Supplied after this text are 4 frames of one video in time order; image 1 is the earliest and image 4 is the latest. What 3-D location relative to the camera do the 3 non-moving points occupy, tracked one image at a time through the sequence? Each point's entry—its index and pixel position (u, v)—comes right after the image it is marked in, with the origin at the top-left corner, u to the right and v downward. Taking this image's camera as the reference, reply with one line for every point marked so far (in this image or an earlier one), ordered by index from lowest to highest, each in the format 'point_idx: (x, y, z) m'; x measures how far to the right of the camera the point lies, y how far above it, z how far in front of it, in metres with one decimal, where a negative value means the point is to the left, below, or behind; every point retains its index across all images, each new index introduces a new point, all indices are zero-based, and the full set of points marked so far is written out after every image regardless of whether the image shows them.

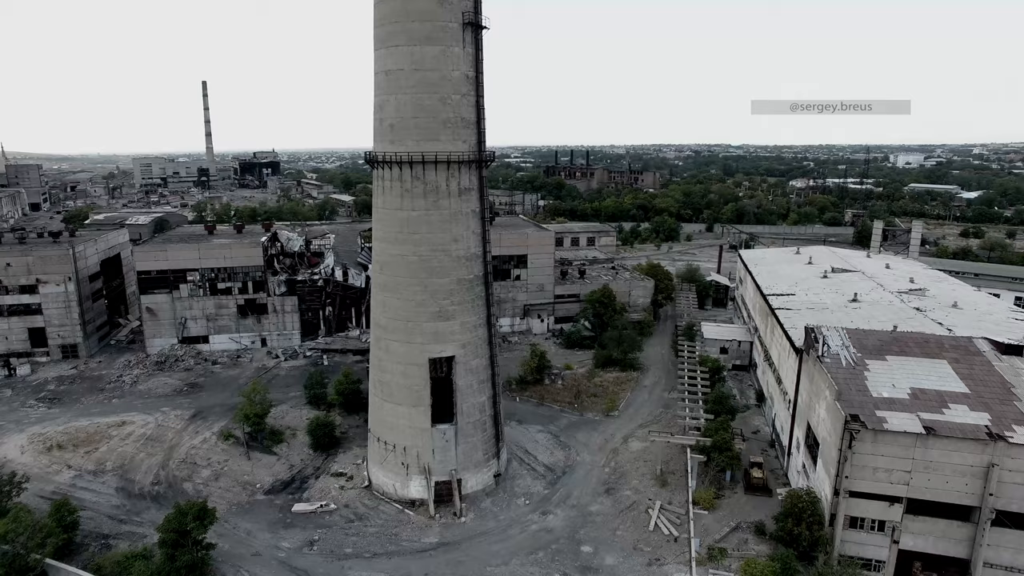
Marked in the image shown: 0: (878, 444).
0: (+9.7, -4.2, +15.3) m
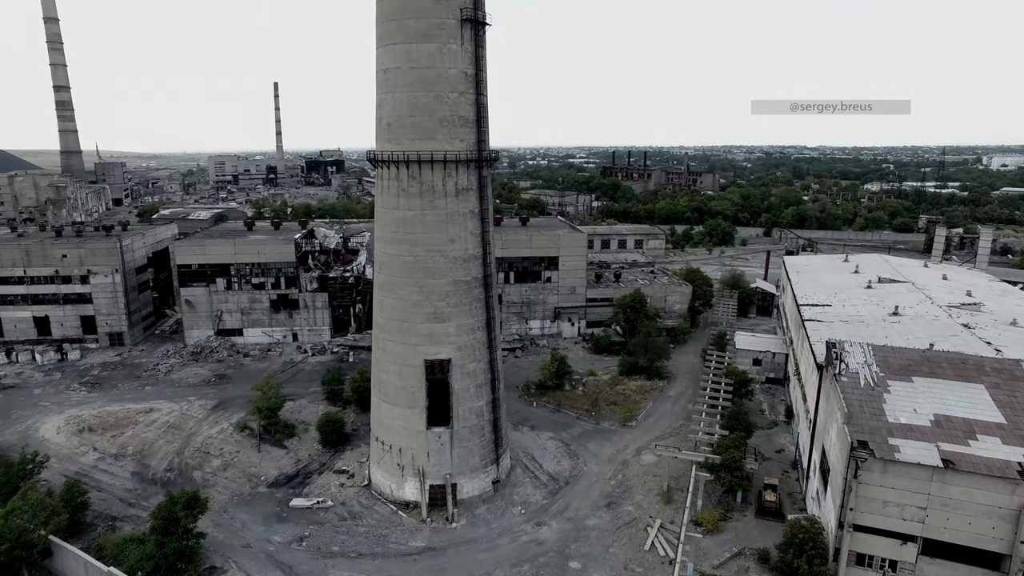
0: (+9.0, -4.5, +13.9) m
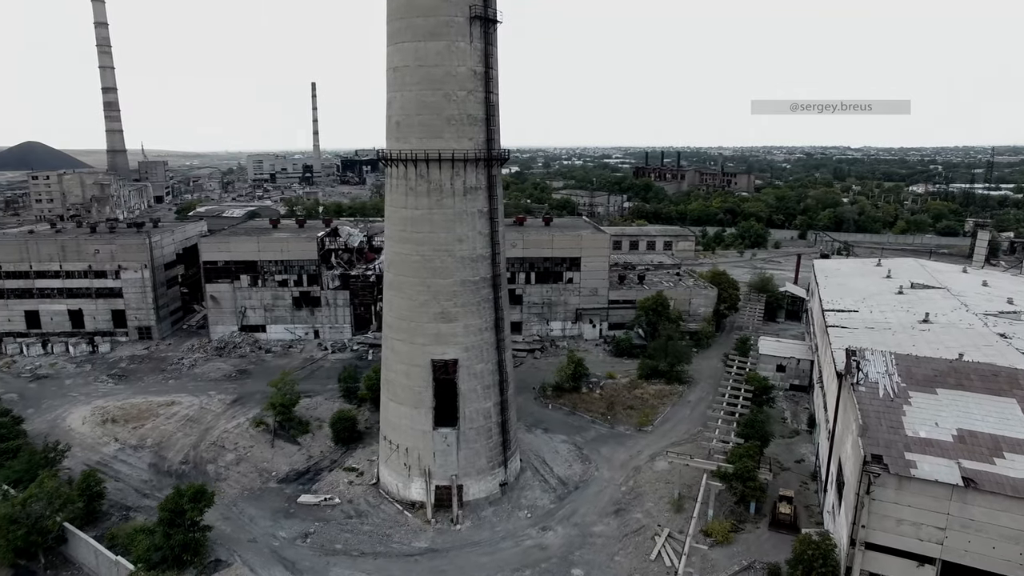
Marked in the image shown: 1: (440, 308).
0: (+8.9, -4.6, +13.1) m
1: (-2.4, -0.6, +19.0) m
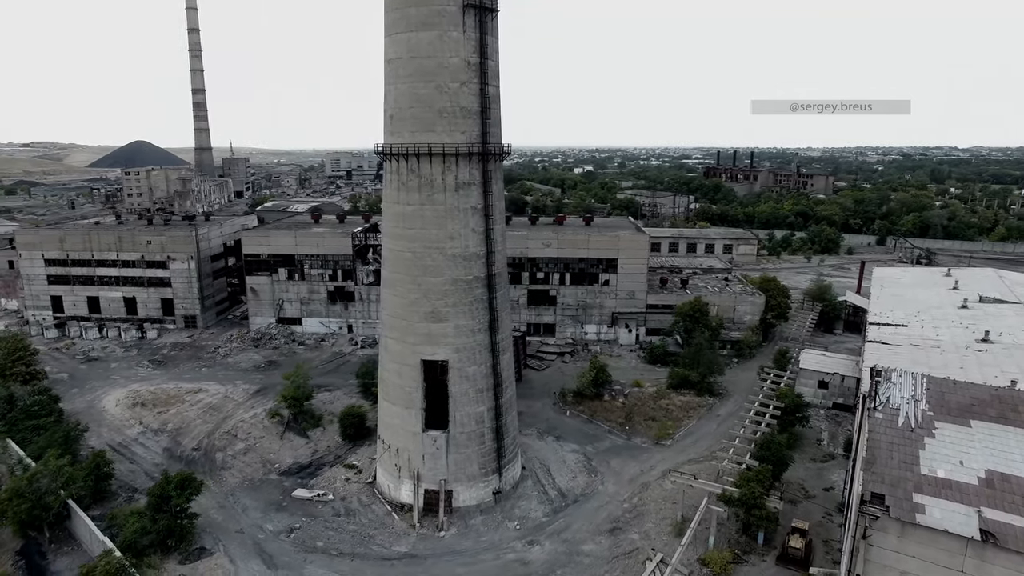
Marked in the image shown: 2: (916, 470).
0: (+7.7, -4.9, +11.3) m
1: (-2.6, -0.6, +18.5) m
2: (+8.7, -3.9, +12.4) m
